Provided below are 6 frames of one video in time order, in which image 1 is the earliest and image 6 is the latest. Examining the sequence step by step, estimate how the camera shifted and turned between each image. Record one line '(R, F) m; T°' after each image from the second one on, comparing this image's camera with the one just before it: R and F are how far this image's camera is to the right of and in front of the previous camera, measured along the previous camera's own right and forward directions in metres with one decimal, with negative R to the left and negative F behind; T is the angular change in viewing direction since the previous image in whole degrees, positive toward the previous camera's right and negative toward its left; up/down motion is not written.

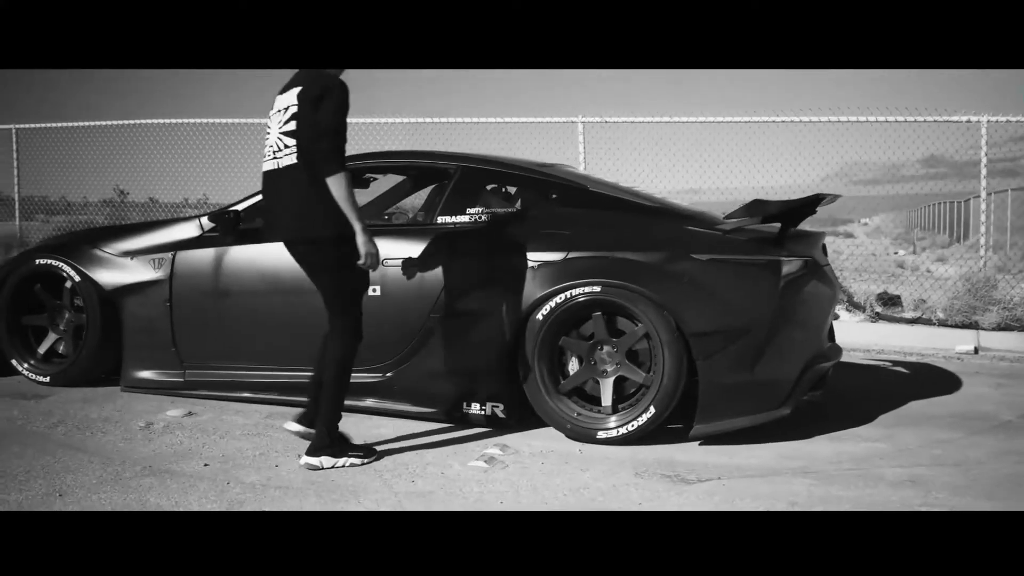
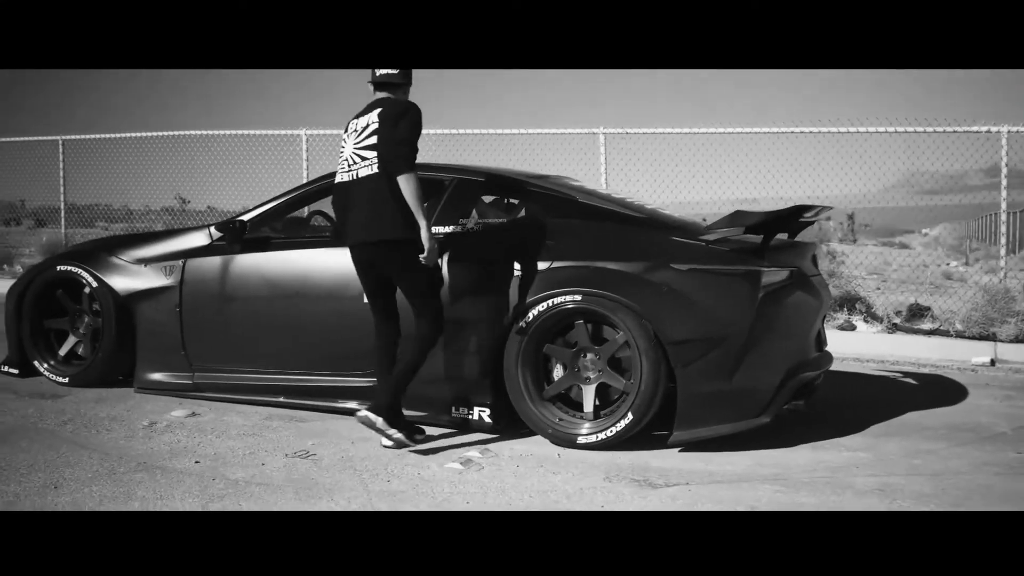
(+0.3, -0.1) m; -3°
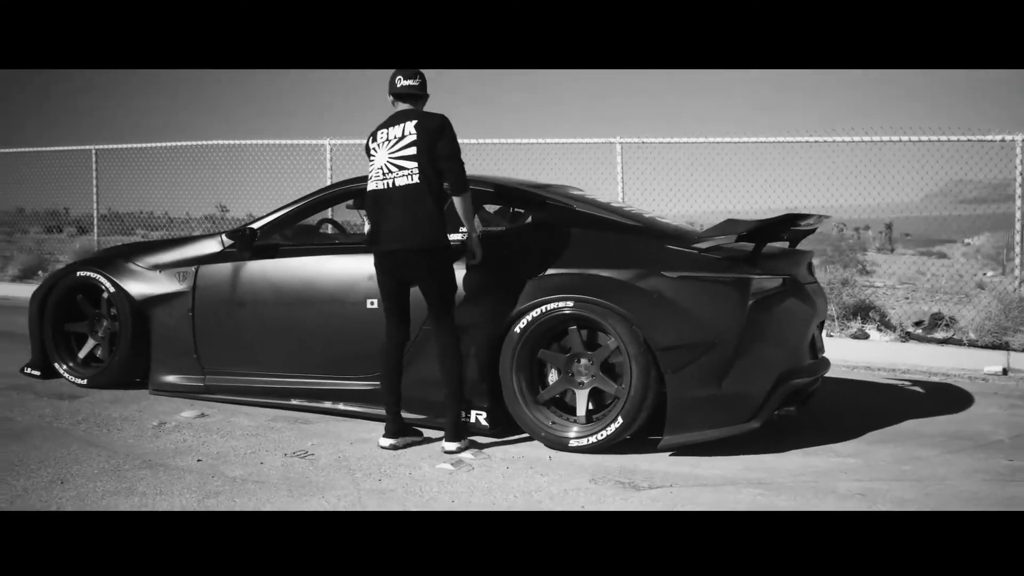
(+0.2, -0.1) m; -2°
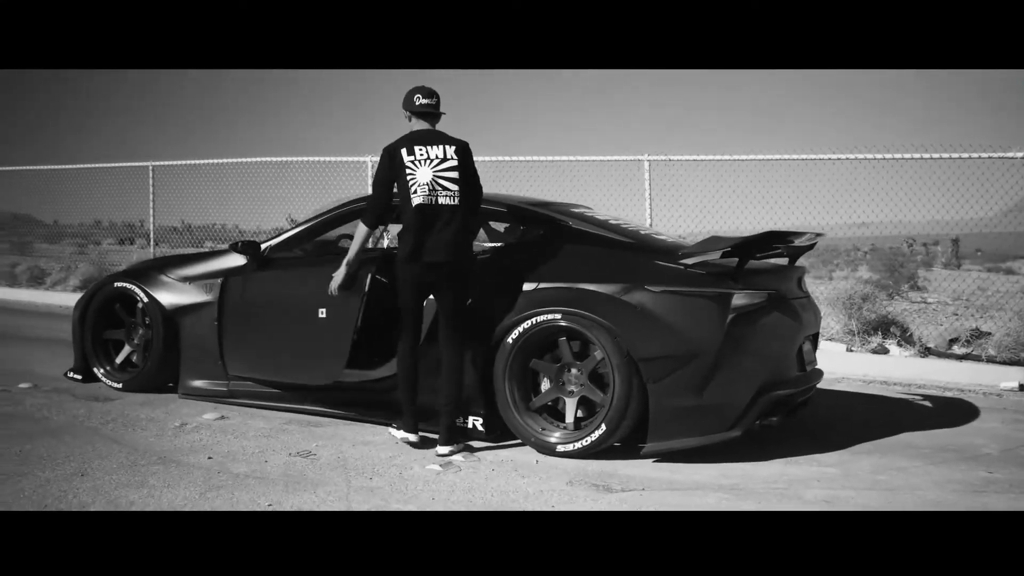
(+0.3, -0.2) m; -4°
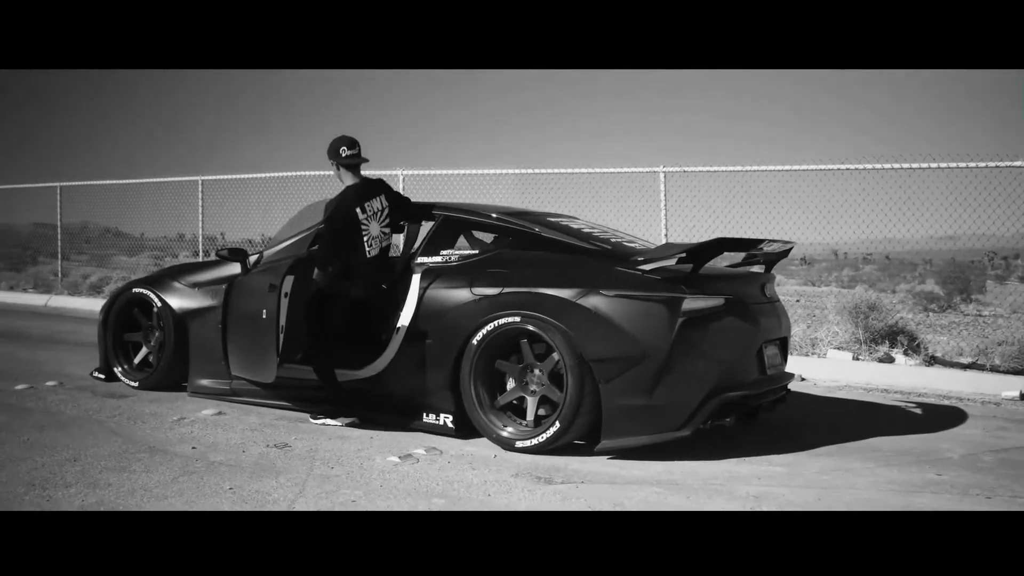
(+0.5, -0.2) m; -4°
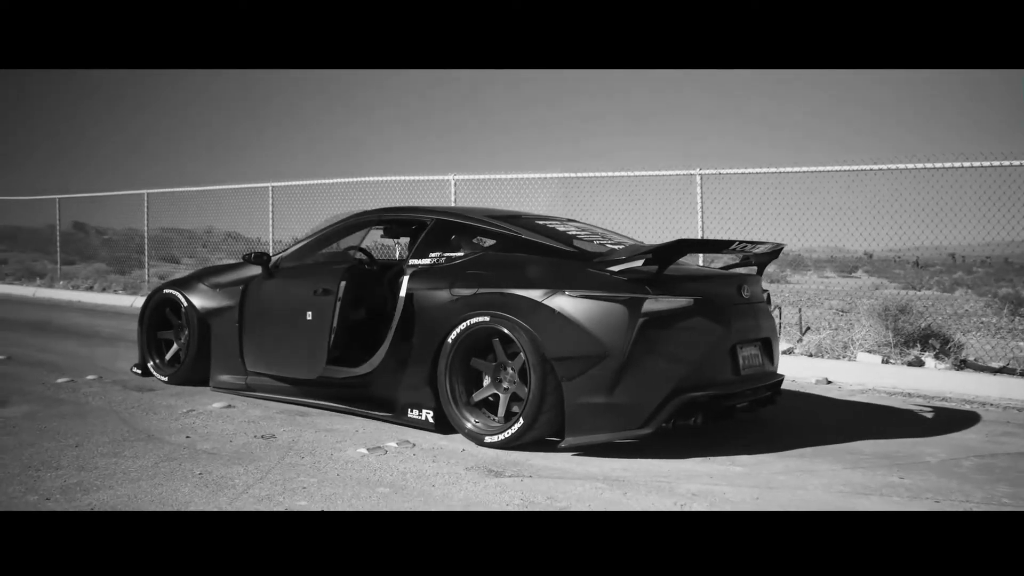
(+0.6, -0.1) m; -6°
